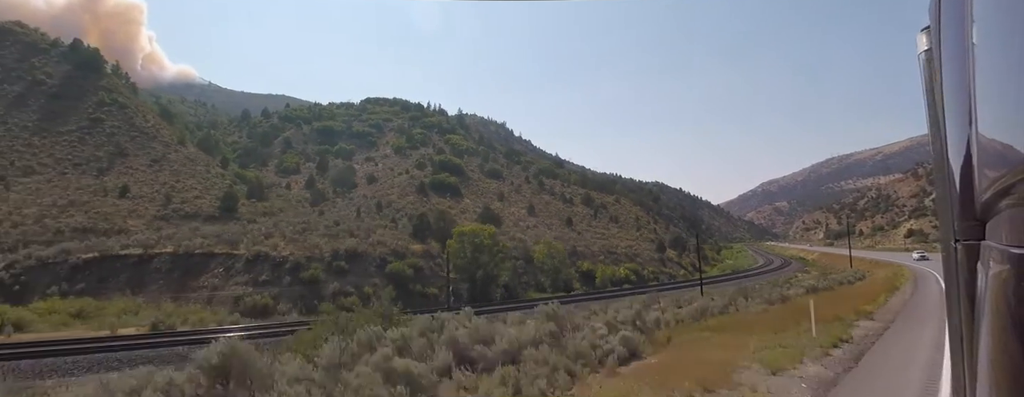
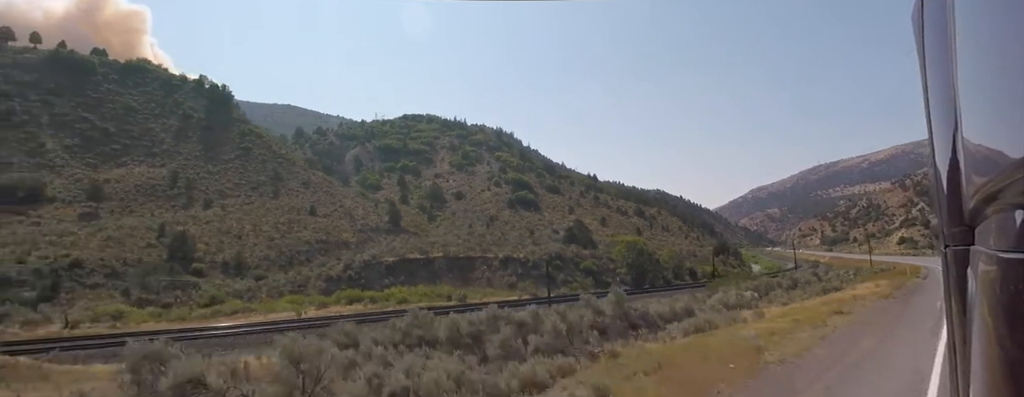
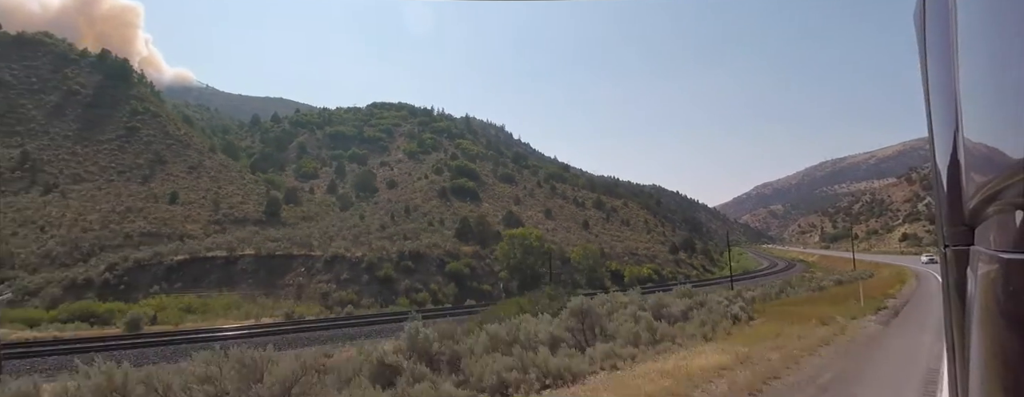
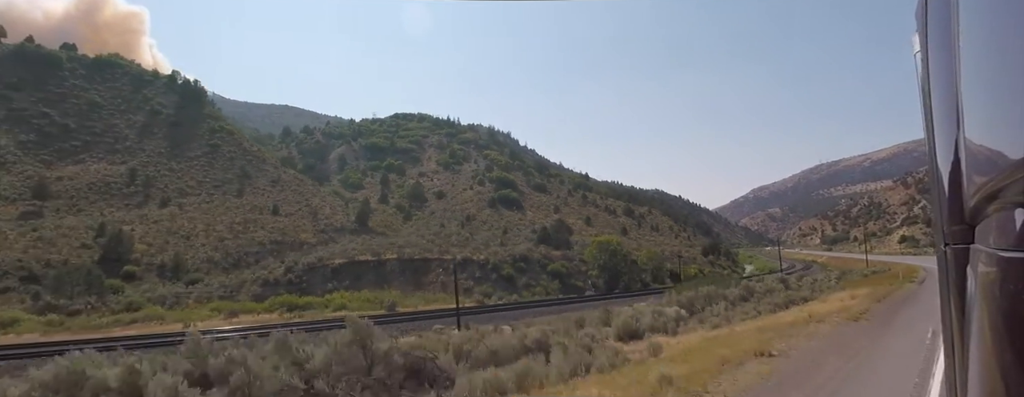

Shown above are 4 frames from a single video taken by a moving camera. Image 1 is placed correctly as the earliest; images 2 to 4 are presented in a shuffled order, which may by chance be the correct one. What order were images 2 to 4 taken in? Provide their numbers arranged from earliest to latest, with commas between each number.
3, 4, 2
